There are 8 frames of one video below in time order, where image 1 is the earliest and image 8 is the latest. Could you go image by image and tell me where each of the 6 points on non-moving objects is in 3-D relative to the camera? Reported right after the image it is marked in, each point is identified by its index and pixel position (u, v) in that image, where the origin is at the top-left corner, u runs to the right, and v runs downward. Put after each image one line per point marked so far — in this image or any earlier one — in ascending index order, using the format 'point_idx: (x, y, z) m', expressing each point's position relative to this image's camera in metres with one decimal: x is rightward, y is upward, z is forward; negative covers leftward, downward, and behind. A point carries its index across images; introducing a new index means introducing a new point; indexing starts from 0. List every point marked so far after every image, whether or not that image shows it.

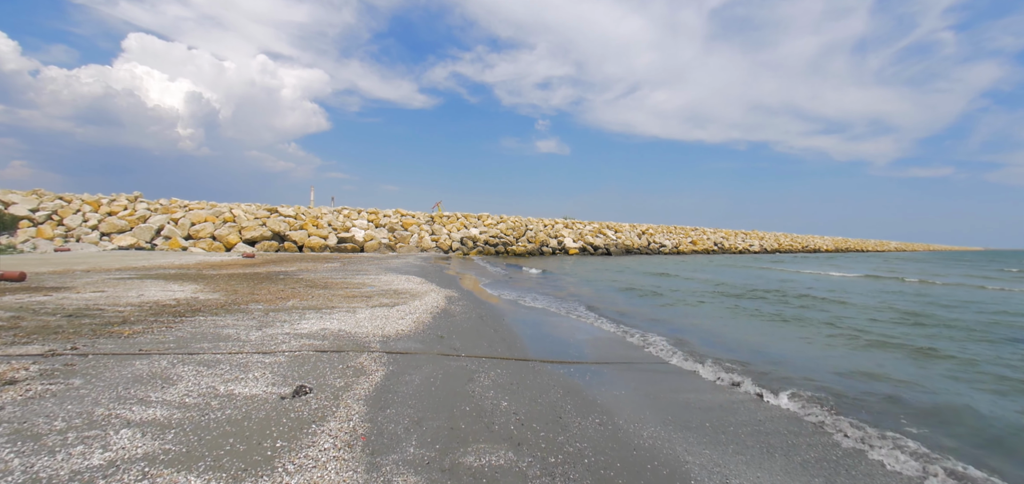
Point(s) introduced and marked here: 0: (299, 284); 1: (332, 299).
0: (-4.9, -1.0, +10.9) m
1: (-3.2, -1.0, +8.4) m
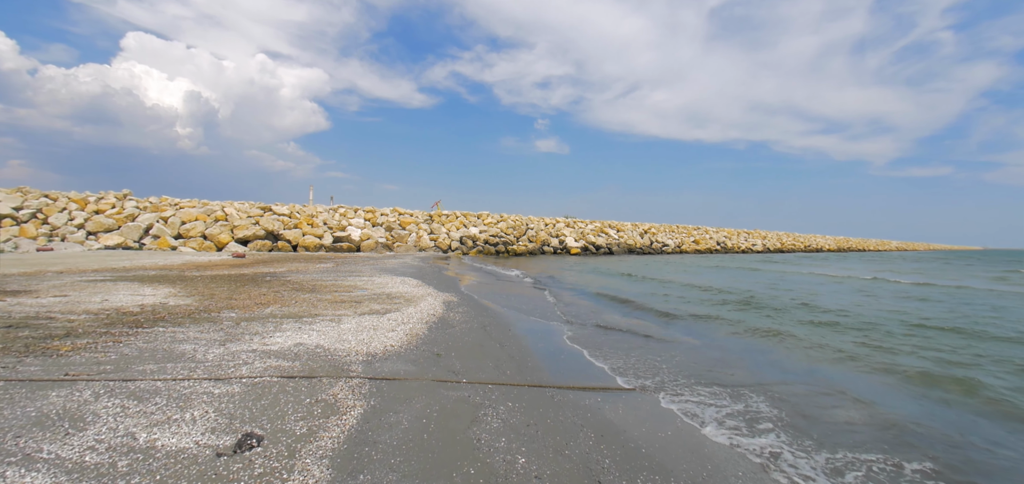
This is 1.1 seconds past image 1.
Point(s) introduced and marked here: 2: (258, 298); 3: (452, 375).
0: (-4.8, -1.0, +10.0) m
1: (-3.1, -1.0, +7.5) m
2: (-4.5, -1.0, +8.4) m
3: (-0.5, -1.1, +3.8) m
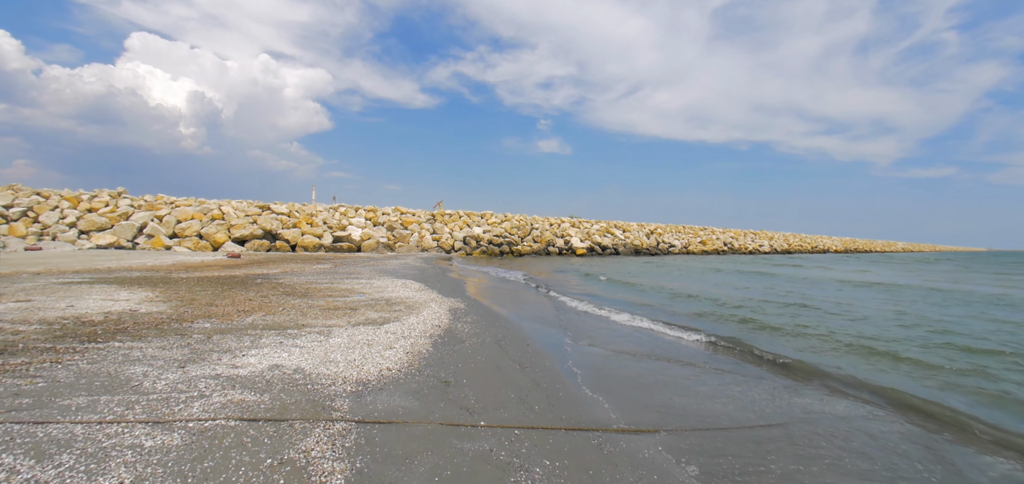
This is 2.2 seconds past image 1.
0: (-4.6, -0.9, +9.2) m
1: (-2.9, -1.0, +6.6) m
2: (-4.3, -1.0, +7.5) m
3: (-0.3, -1.1, +3.0) m
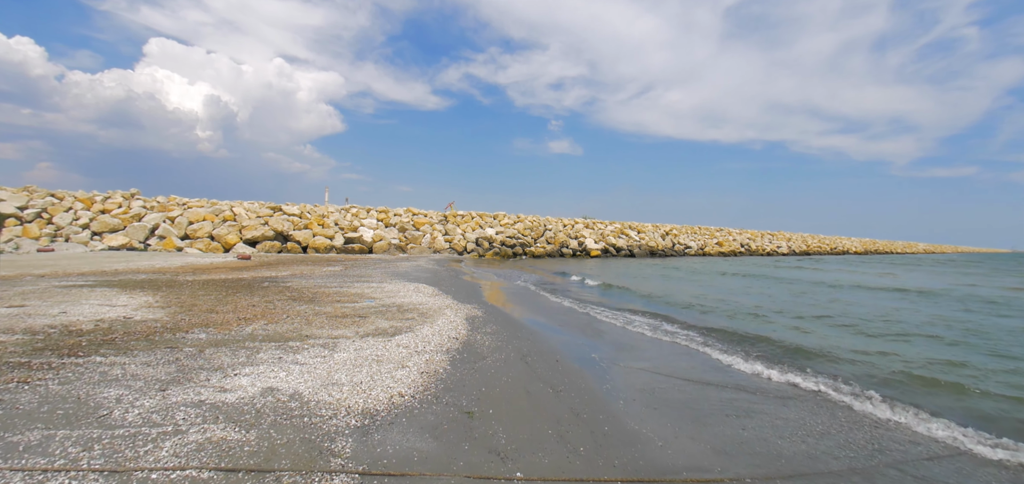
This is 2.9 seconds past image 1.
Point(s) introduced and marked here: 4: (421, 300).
0: (-4.3, -1.0, +8.7) m
1: (-2.6, -1.0, +6.1) m
2: (-4.0, -1.0, +7.0) m
3: (-0.1, -1.1, +2.4) m
4: (-1.5, -1.0, +7.8) m
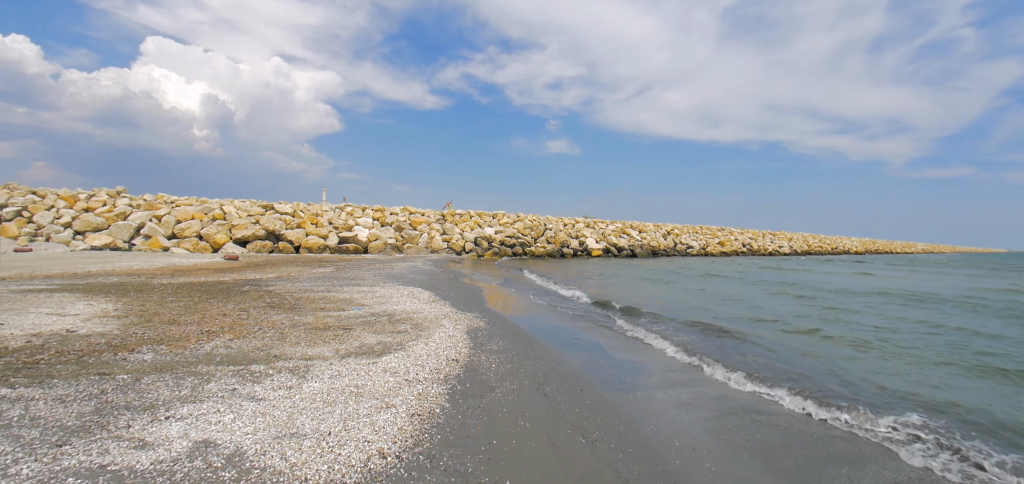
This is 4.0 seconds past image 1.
0: (-4.2, -1.0, +7.8) m
1: (-2.5, -1.0, +5.2) m
2: (-3.9, -1.0, +6.1) m
3: (0.0, -1.1, +1.5) m
4: (-1.4, -1.0, +6.9) m
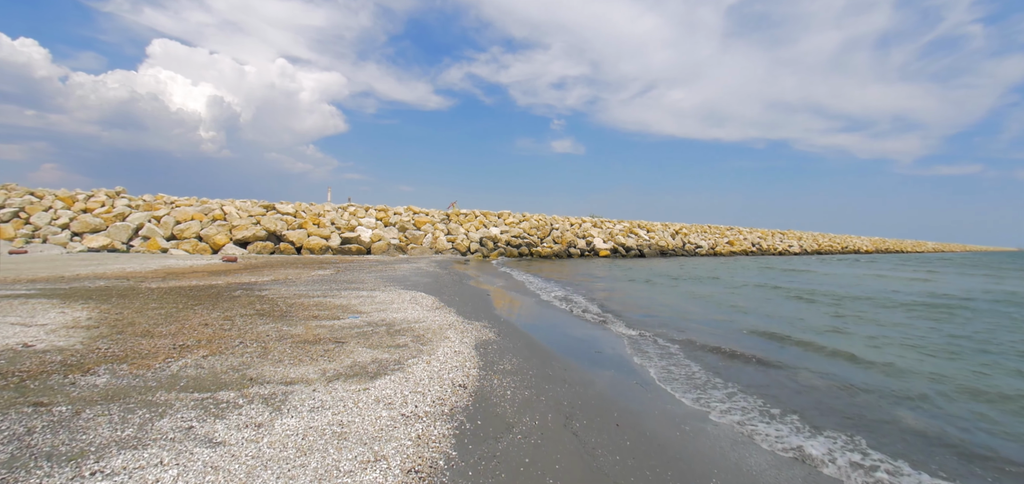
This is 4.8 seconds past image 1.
0: (-4.0, -1.0, +7.1) m
1: (-2.4, -1.1, +4.5) m
2: (-3.7, -1.0, +5.5) m
3: (+0.2, -1.1, +0.8) m
4: (-1.3, -1.0, +6.3) m
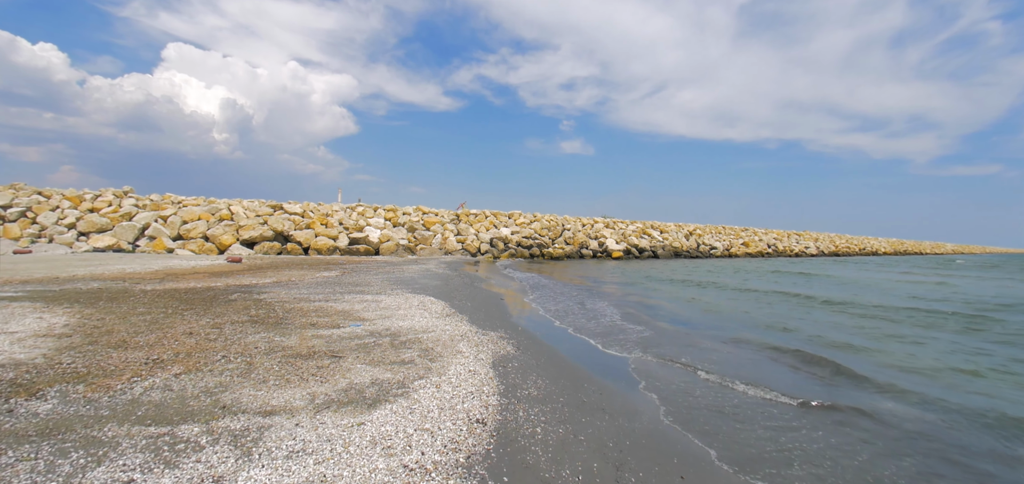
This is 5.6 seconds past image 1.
0: (-3.7, -1.0, +6.5) m
1: (-2.2, -1.1, +3.9) m
2: (-3.5, -1.0, +4.9) m
3: (+0.3, -1.1, +0.1) m
4: (-1.0, -1.0, +5.6) m
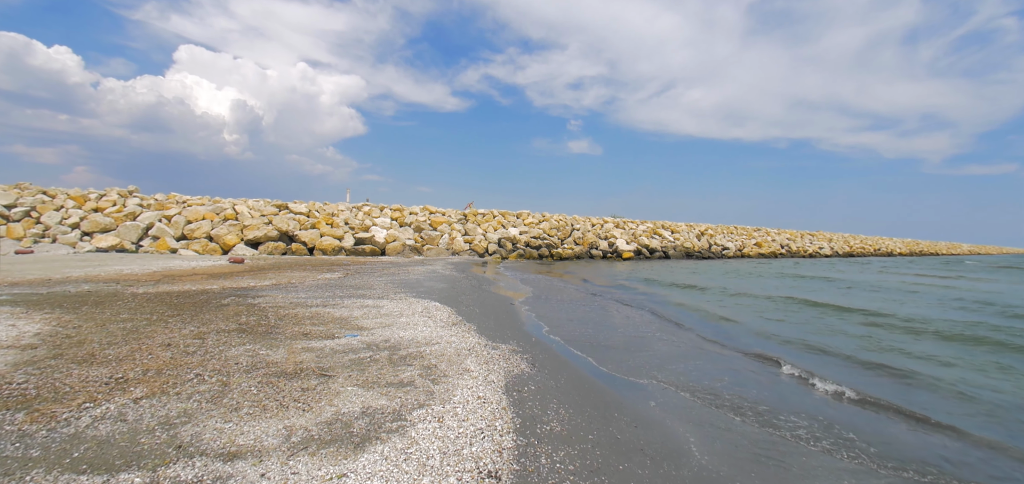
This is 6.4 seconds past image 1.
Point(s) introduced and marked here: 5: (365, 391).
0: (-3.6, -1.0, +6.0) m
1: (-2.1, -1.1, +3.4) m
2: (-3.4, -1.1, +4.3) m
3: (+0.3, -1.1, -0.5) m
4: (-0.9, -1.0, +5.0) m
5: (-1.1, -1.1, +3.4) m
